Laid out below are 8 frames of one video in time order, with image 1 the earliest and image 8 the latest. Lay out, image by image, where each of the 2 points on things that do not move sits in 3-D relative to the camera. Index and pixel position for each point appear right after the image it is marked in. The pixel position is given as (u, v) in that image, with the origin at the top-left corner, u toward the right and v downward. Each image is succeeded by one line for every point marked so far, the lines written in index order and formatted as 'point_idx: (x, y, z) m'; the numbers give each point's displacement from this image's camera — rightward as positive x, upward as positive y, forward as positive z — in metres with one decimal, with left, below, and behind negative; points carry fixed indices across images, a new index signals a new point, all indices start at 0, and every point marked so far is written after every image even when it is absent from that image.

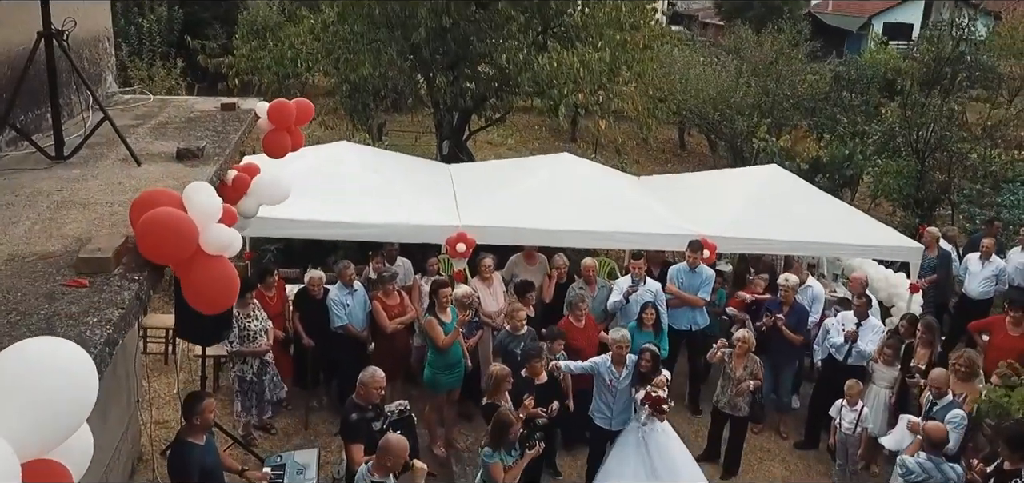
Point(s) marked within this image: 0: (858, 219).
0: (+3.2, +0.2, +7.2) m
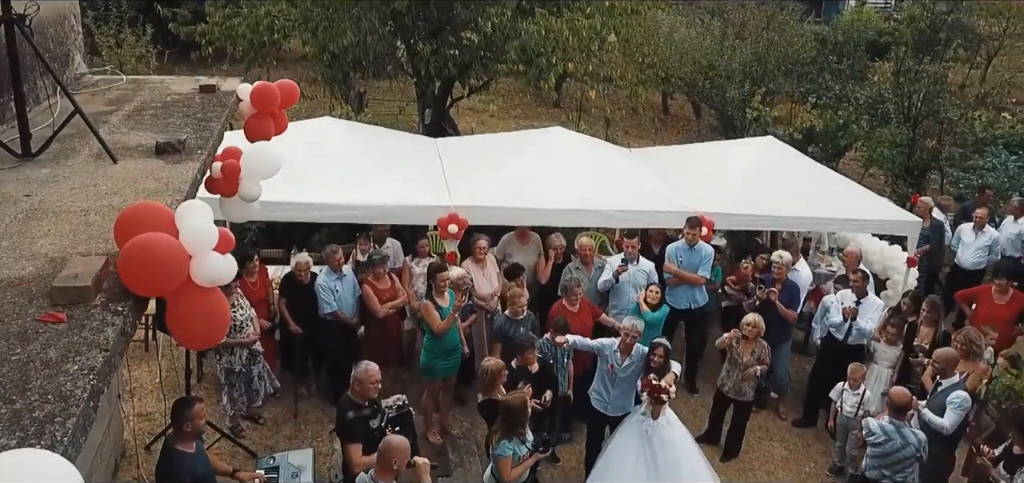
0: (+3.1, +0.4, +7.1) m
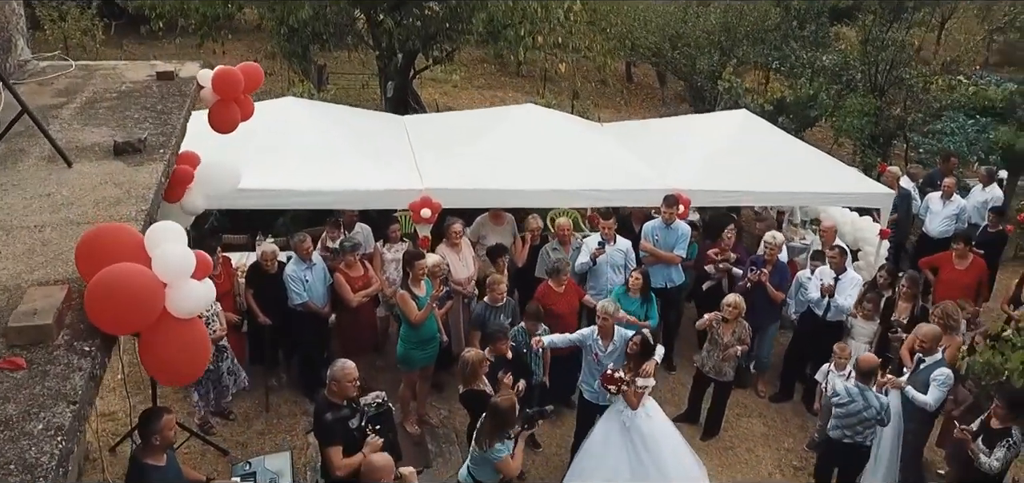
0: (+2.9, +0.7, +7.0) m
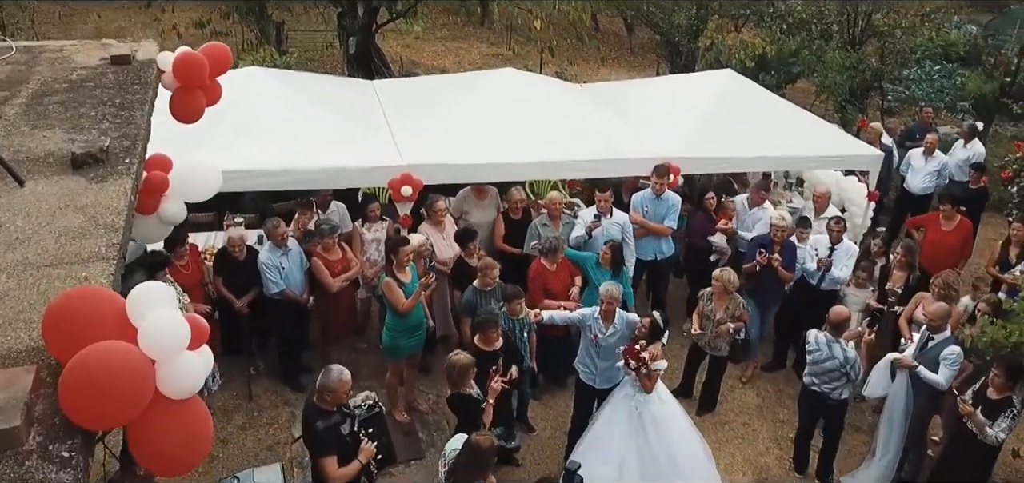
0: (+2.7, +1.0, +6.8) m
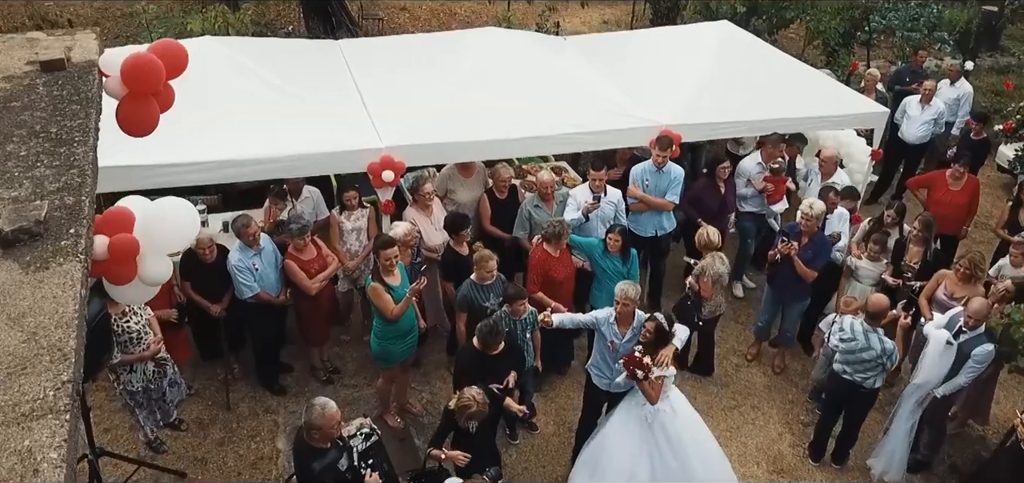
0: (+2.6, +1.3, +6.4) m
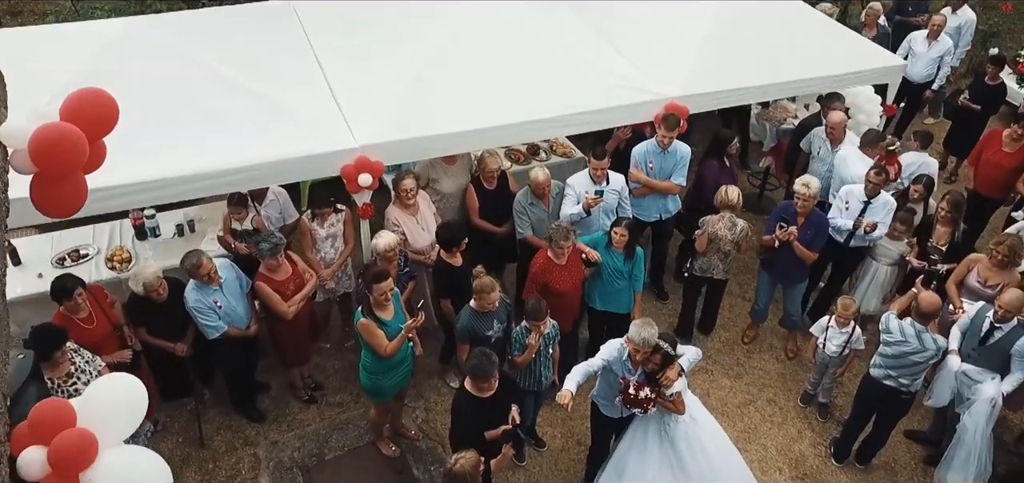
0: (+2.4, +1.5, +5.8) m
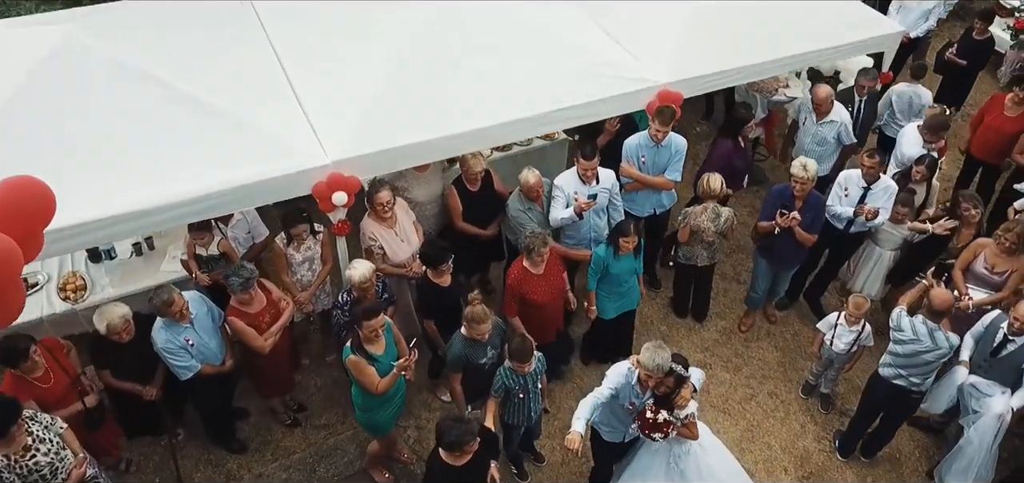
0: (+2.2, +1.7, +5.4) m
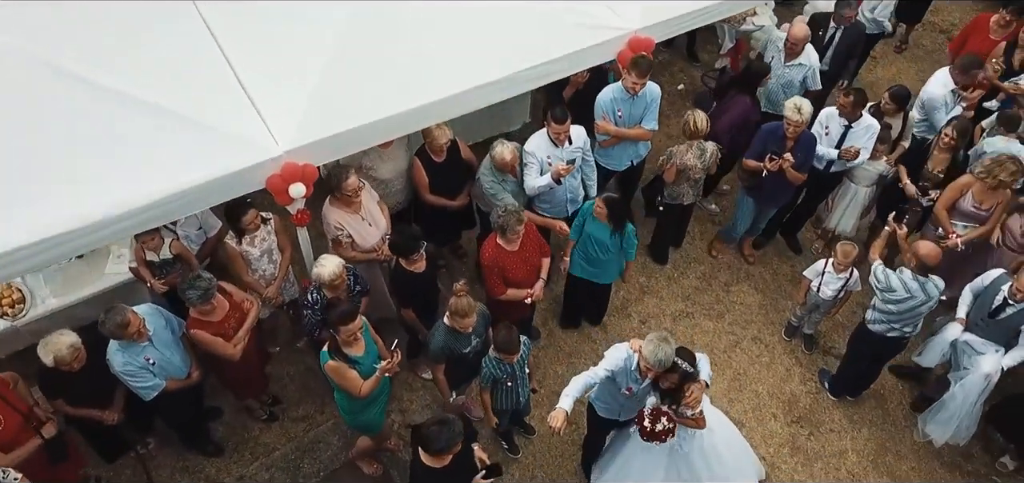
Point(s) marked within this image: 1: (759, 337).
0: (+1.9, +2.1, +5.1) m
1: (+1.6, -0.6, +5.0) m
